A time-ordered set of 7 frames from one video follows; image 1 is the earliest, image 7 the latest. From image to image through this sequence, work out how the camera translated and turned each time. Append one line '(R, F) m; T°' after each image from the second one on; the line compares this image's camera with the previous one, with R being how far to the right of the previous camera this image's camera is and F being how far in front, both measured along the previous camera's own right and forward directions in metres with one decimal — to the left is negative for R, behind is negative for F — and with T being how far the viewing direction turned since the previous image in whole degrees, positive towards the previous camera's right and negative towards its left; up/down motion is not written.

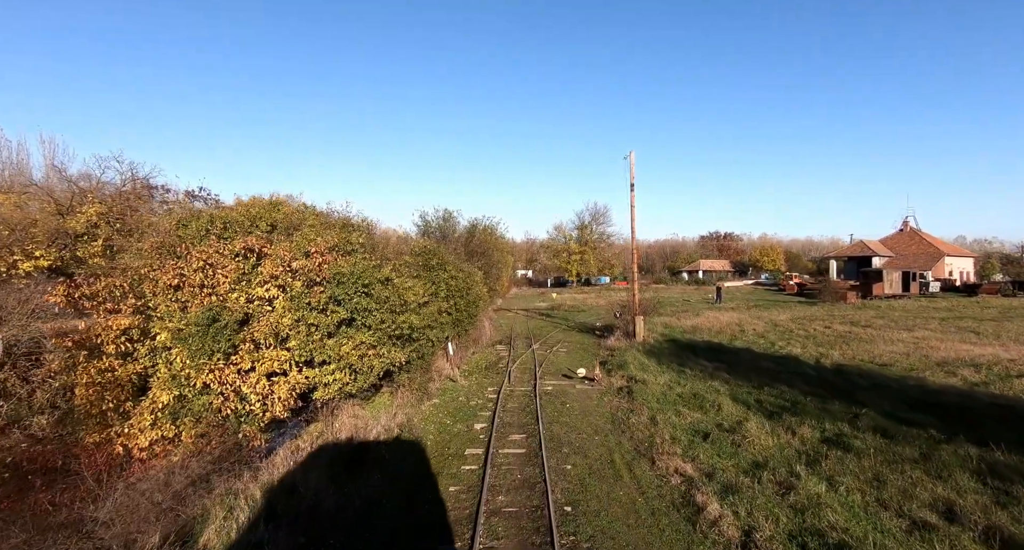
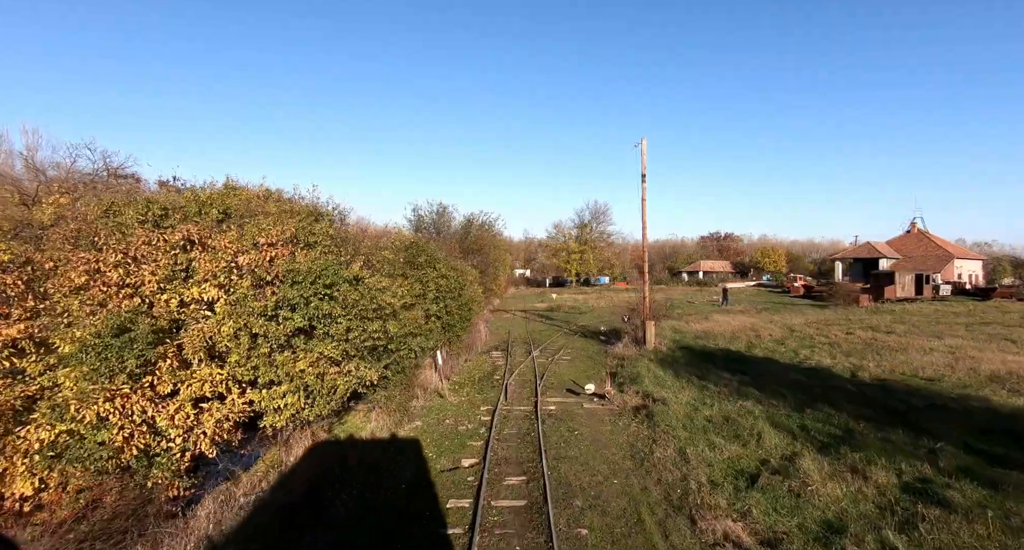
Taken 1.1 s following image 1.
(0.0, +2.1) m; 0°
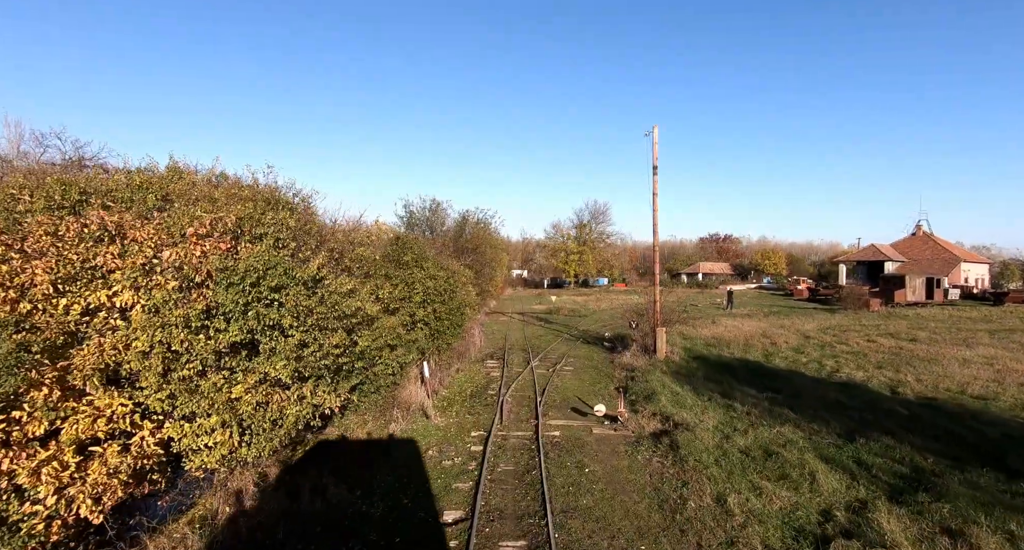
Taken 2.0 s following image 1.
(0.0, +1.9) m; 0°
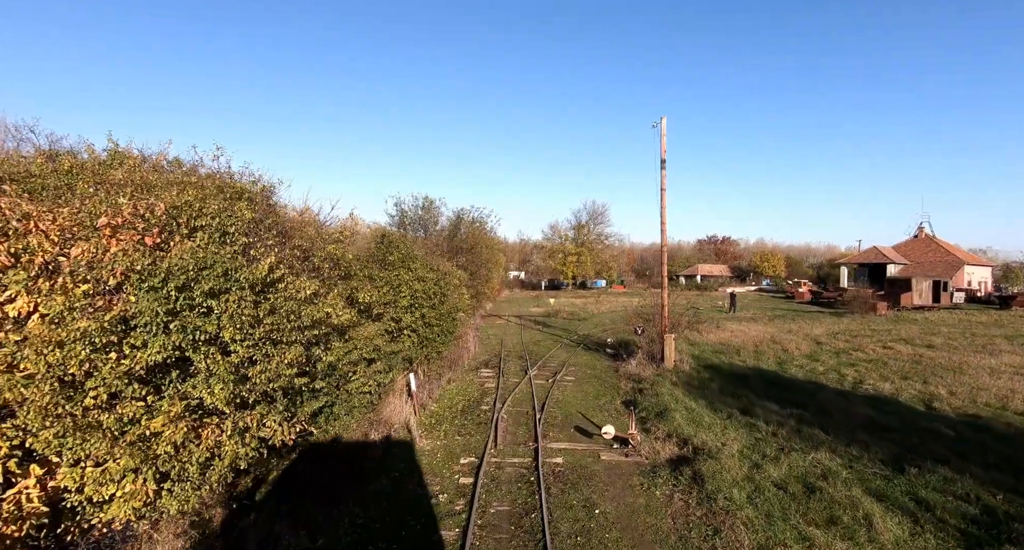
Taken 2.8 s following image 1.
(0.0, +1.4) m; 0°
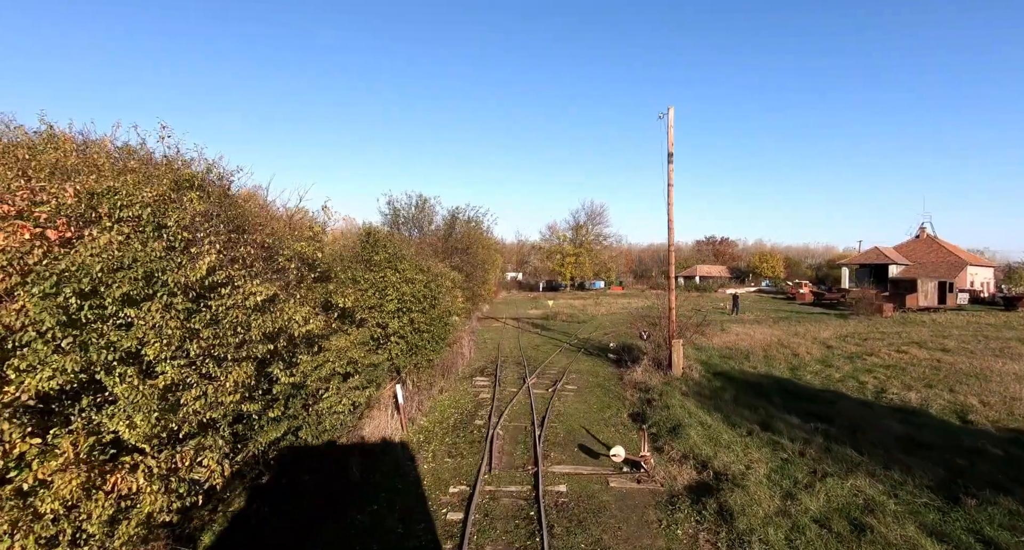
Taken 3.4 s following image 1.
(0.0, +1.1) m; 0°
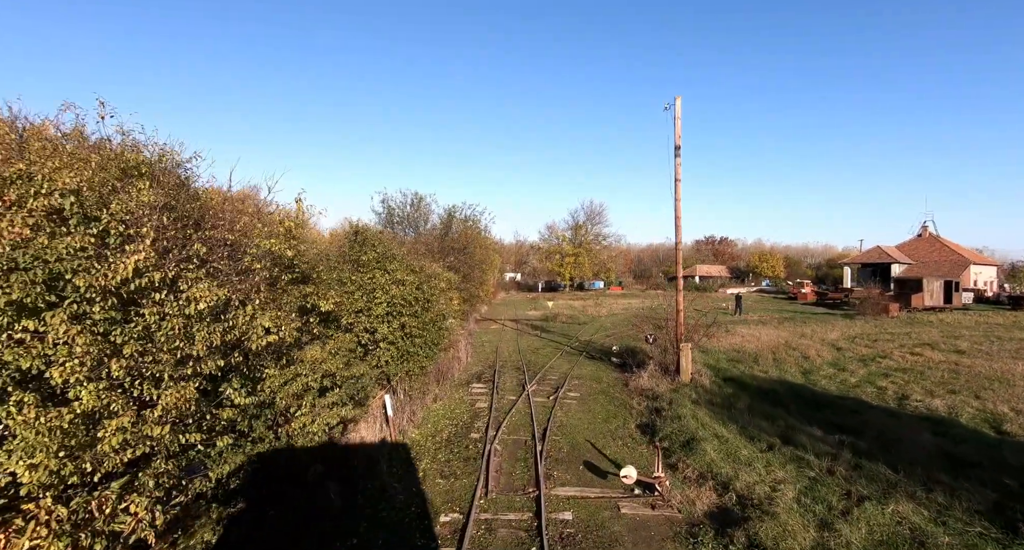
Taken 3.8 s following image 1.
(0.0, +0.9) m; 0°
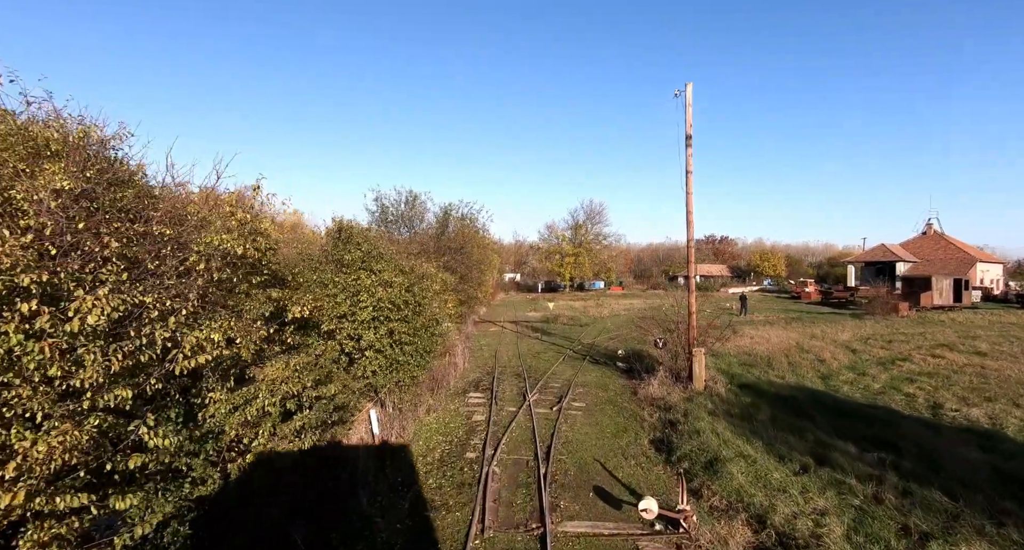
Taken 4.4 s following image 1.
(0.0, +1.1) m; 0°
